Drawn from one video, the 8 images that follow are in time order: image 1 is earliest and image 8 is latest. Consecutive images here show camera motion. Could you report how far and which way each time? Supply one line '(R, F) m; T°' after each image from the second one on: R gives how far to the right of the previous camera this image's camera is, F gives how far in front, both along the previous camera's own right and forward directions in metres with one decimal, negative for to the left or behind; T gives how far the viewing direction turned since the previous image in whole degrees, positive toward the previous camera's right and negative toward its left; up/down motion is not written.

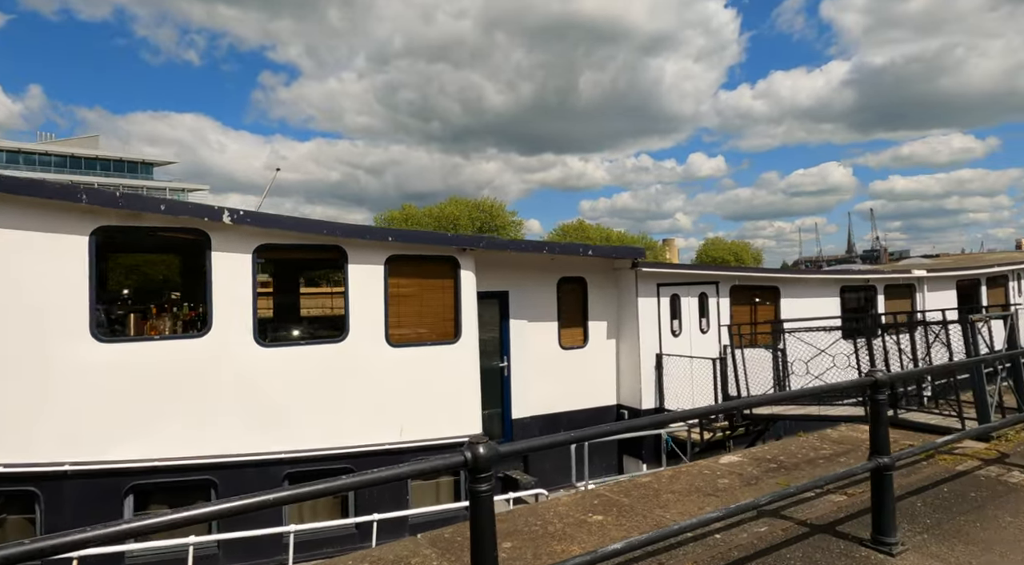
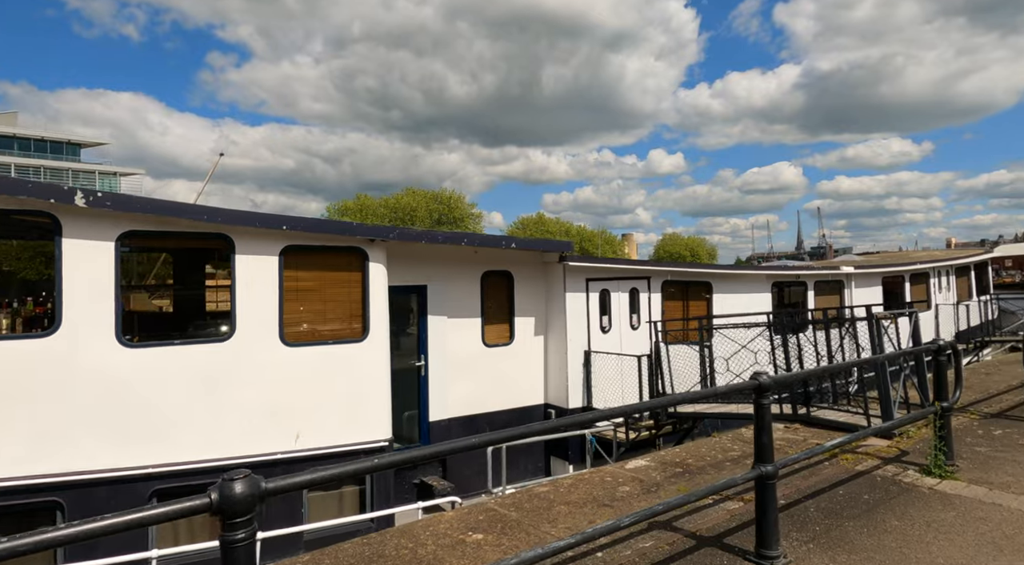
(+0.4, +0.3) m; +4°
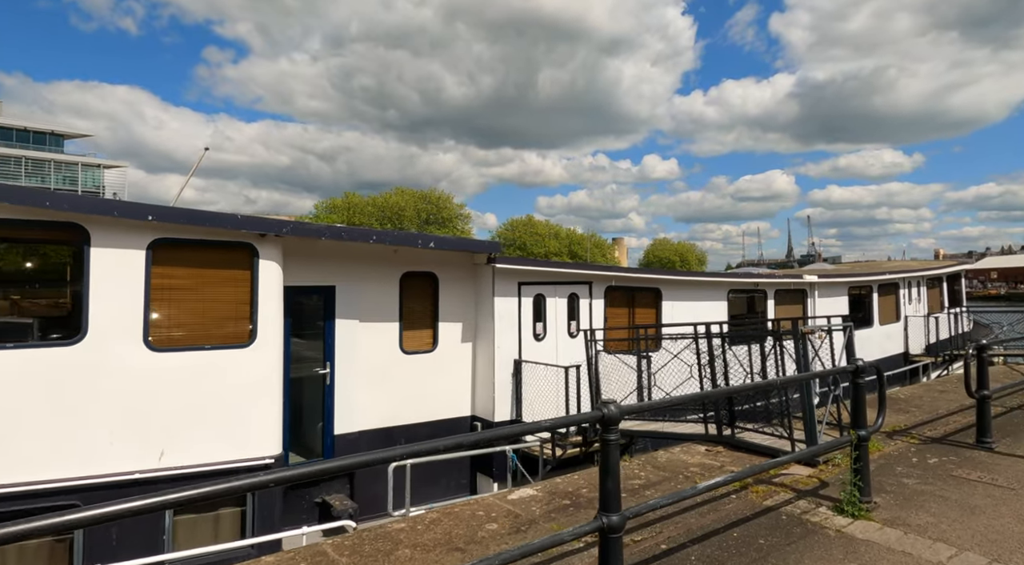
(+0.8, +0.5) m; +1°
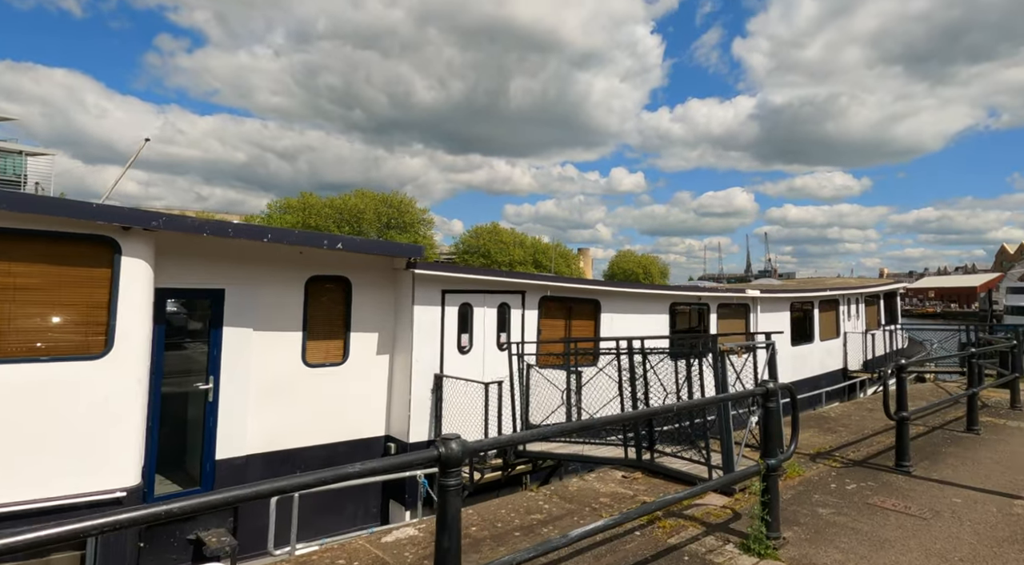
(+0.5, +0.4) m; +4°
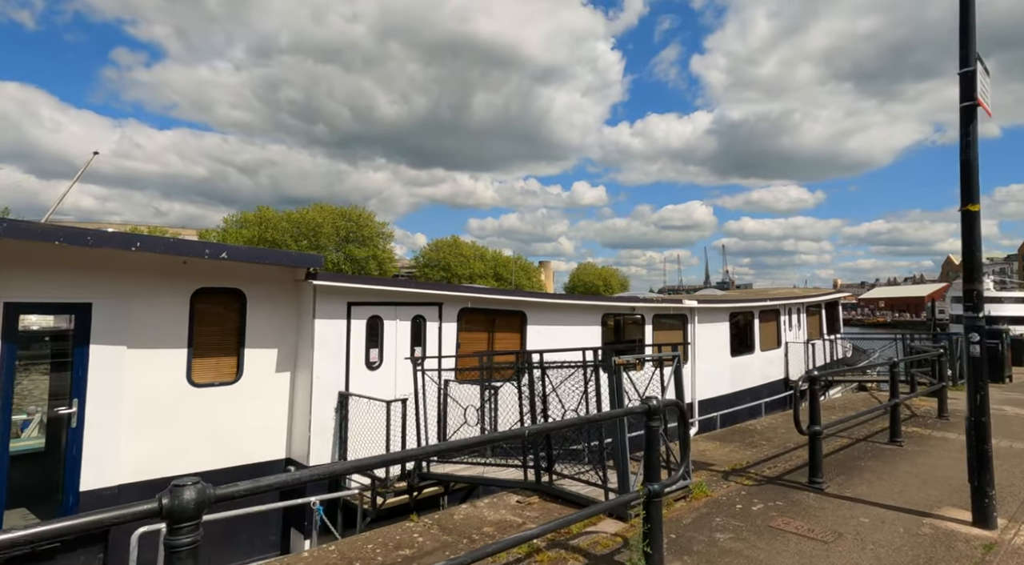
(+0.6, +0.3) m; +4°
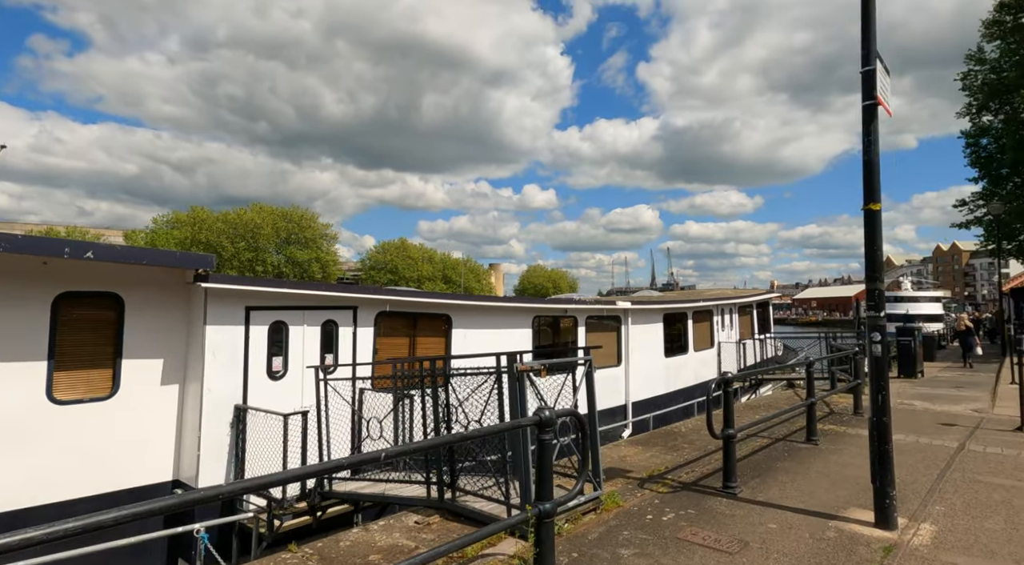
(+0.4, +0.3) m; +5°
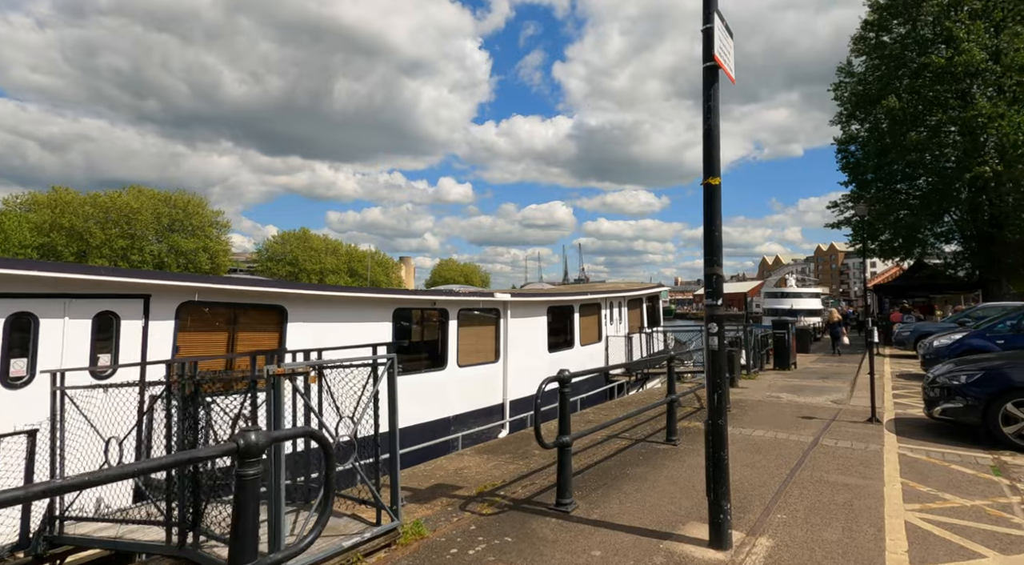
(+0.8, +0.8) m; +8°
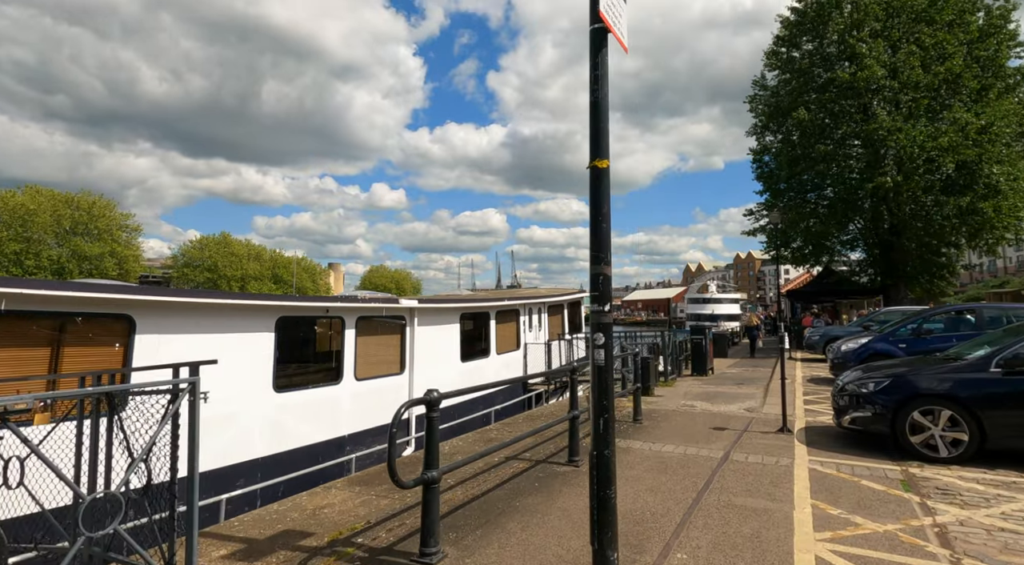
(+0.5, +0.8) m; +6°
